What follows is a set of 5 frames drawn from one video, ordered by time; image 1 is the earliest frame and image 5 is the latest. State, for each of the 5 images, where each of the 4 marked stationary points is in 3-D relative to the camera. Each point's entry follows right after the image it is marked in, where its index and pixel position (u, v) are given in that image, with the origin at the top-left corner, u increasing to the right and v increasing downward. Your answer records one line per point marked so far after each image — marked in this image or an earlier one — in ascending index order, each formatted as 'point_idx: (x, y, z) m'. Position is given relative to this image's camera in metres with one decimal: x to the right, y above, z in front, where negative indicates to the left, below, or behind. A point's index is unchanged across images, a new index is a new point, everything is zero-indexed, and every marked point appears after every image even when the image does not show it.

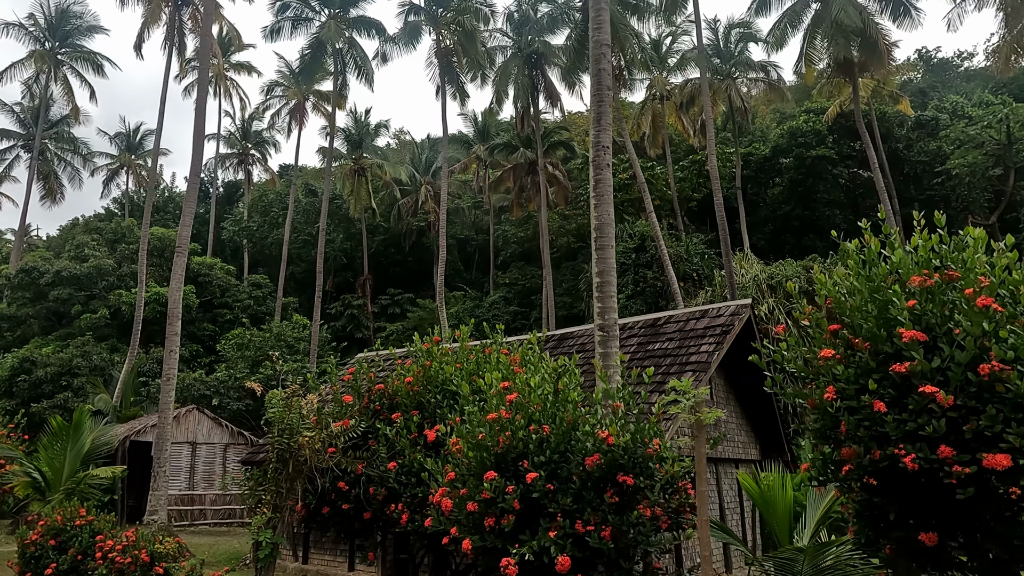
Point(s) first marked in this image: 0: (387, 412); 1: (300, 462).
0: (-1.1, -1.1, +6.4) m
1: (-1.8, -1.5, +6.1) m
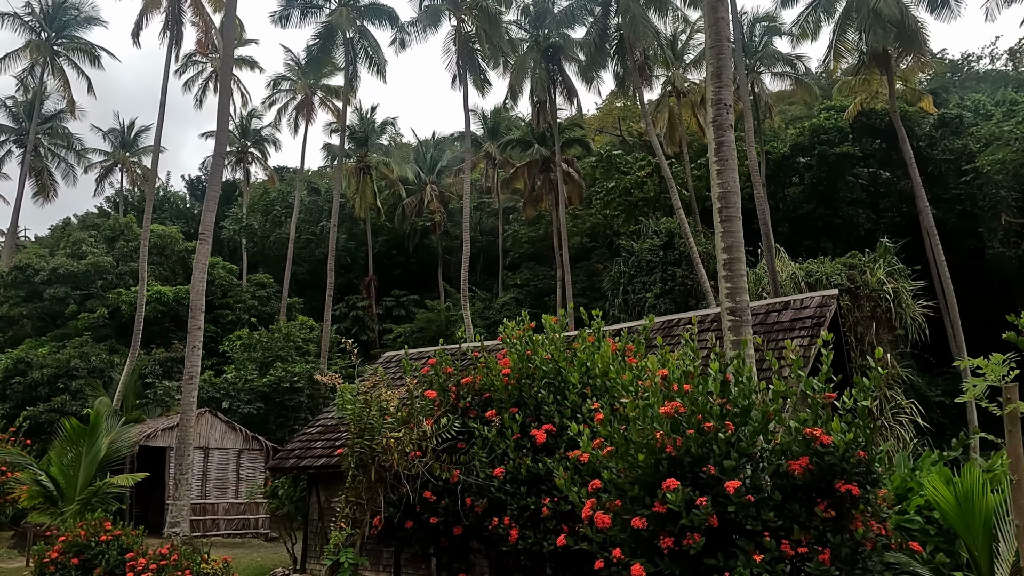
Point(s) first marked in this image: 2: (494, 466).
0: (-0.3, -1.0, +5.5) m
1: (-1.0, -1.3, +5.2) m
2: (-0.1, -1.3, +5.1) m
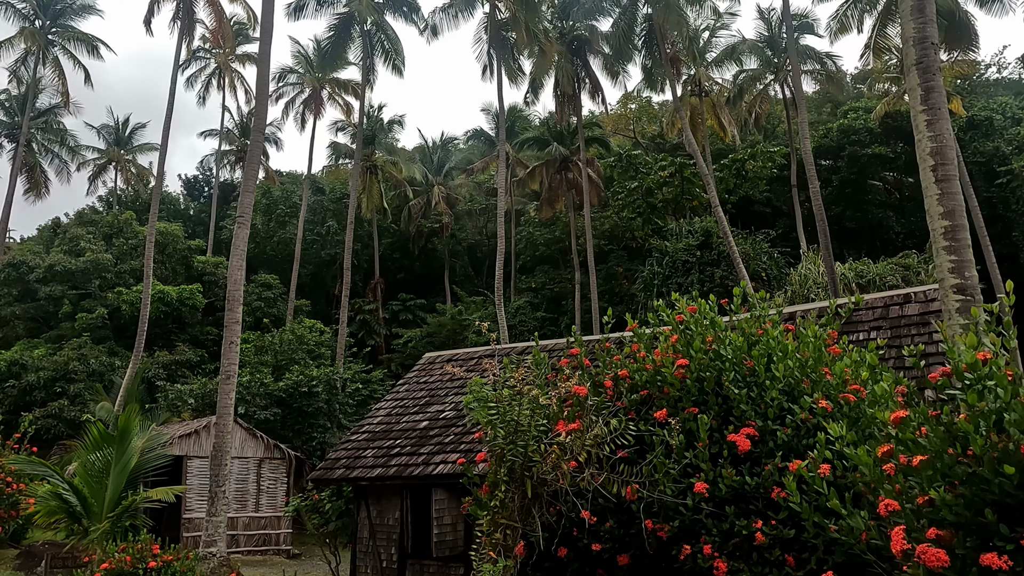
0: (+0.9, -0.8, +4.4) m
1: (+0.2, -1.1, +4.1) m
2: (+1.0, -1.1, +4.0) m
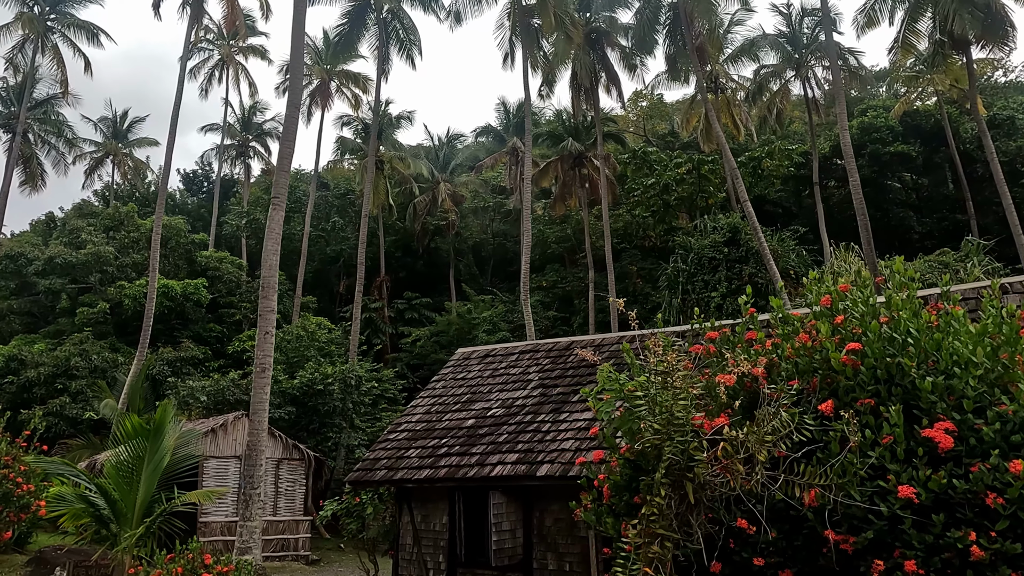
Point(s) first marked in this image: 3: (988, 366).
0: (+1.6, -0.6, +3.8) m
1: (+0.9, -1.0, +3.5) m
2: (+1.8, -1.0, +3.4) m
3: (+2.4, -0.4, +3.6) m
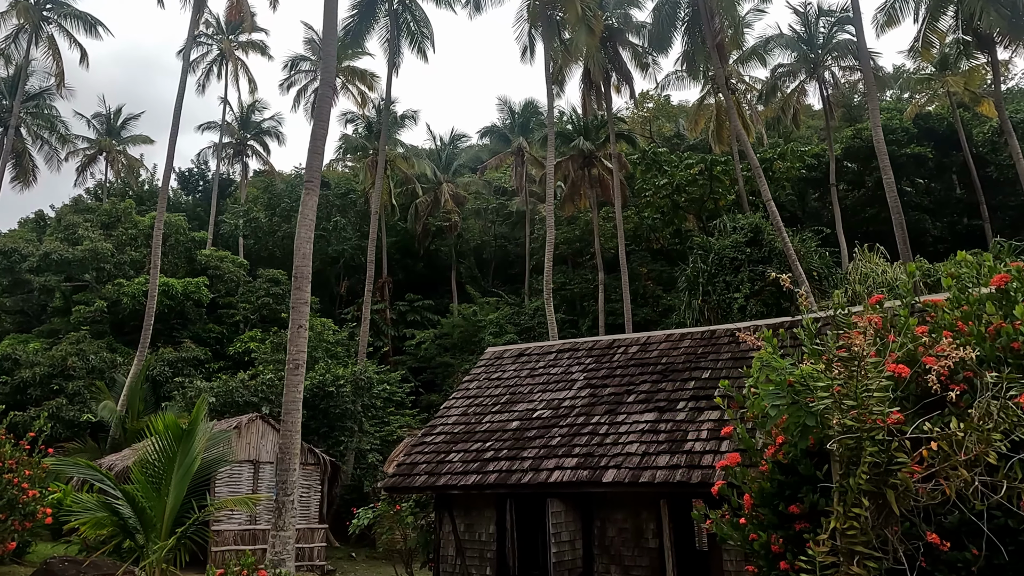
0: (+2.3, -0.5, +3.3) m
1: (+1.6, -0.9, +2.9) m
2: (+2.4, -0.8, +2.9) m
3: (+3.1, -0.3, +3.1) m
